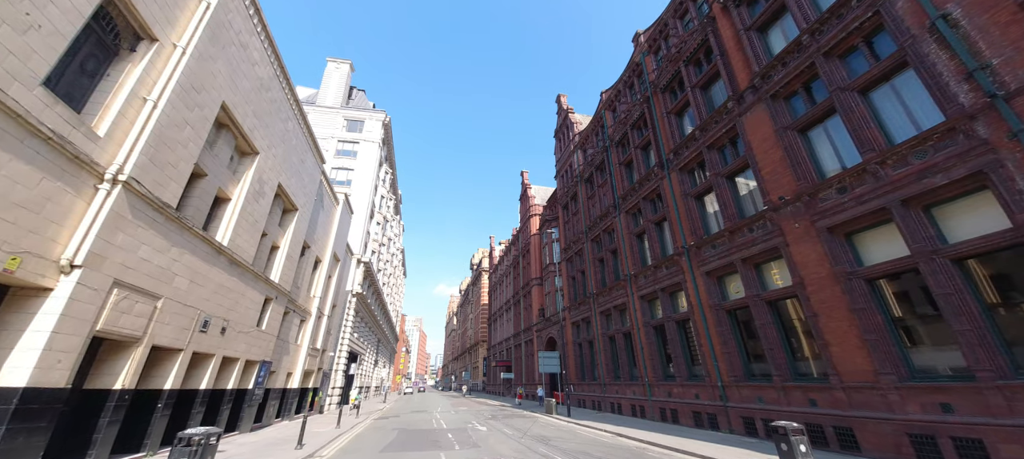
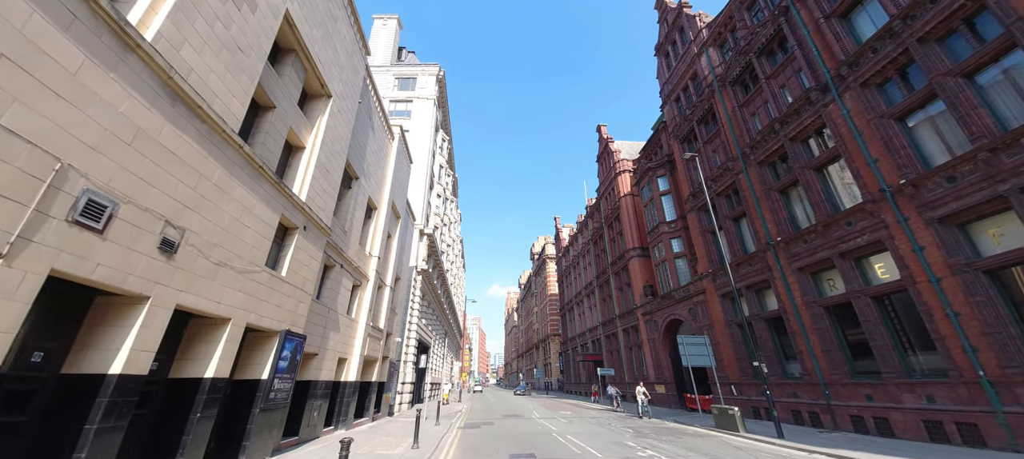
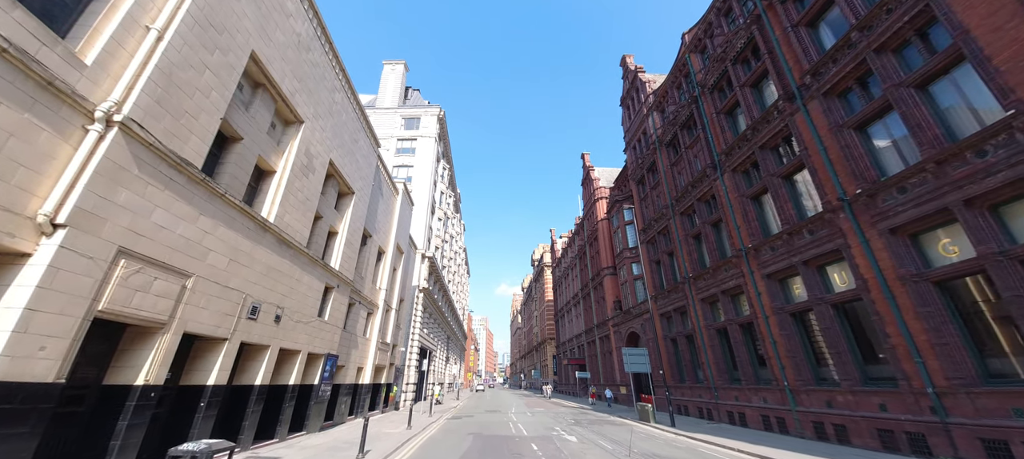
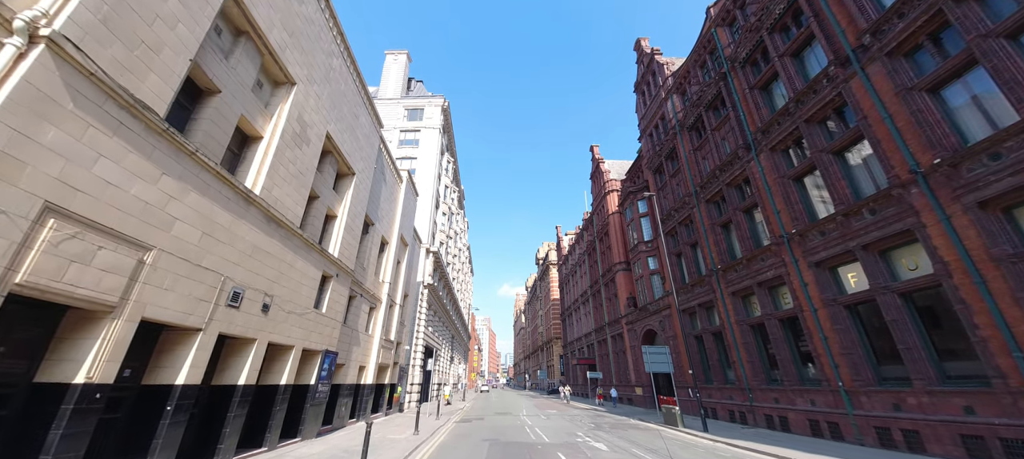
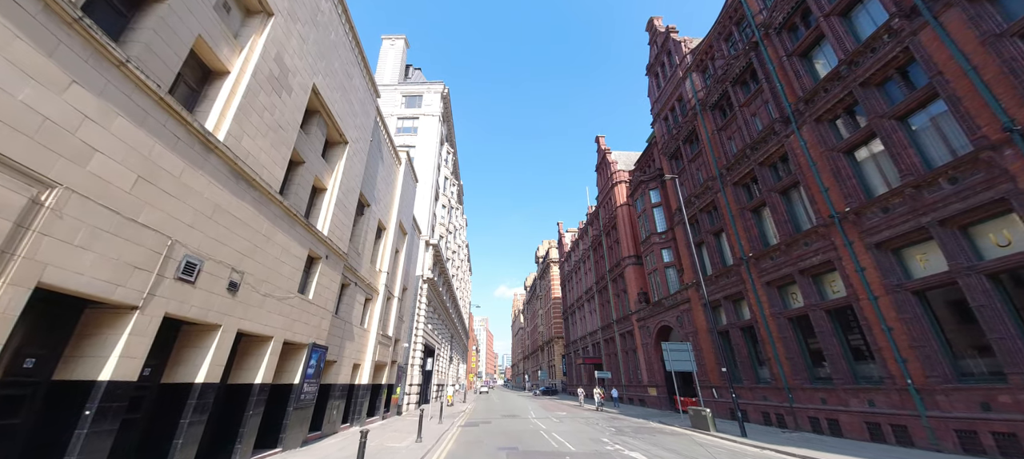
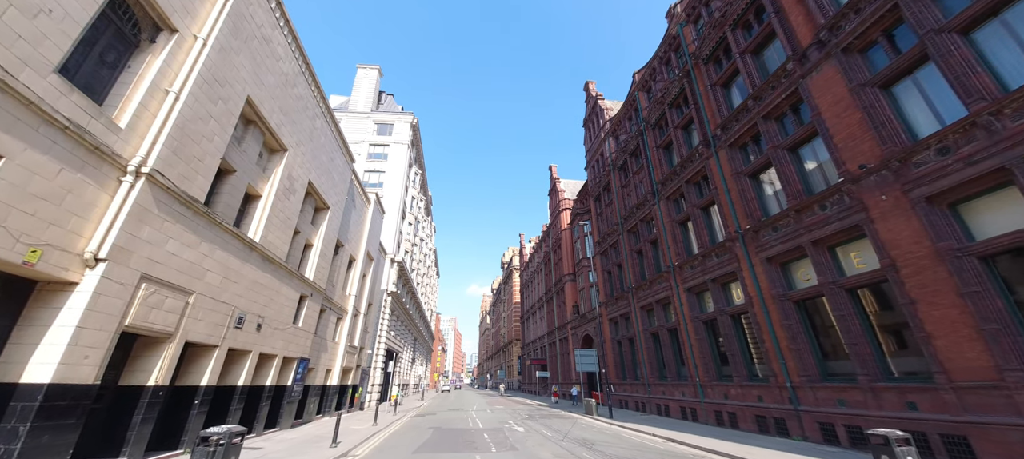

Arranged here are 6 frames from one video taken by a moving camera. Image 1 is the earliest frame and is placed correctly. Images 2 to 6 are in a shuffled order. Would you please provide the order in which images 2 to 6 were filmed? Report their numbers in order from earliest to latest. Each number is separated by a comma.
6, 3, 4, 5, 2
